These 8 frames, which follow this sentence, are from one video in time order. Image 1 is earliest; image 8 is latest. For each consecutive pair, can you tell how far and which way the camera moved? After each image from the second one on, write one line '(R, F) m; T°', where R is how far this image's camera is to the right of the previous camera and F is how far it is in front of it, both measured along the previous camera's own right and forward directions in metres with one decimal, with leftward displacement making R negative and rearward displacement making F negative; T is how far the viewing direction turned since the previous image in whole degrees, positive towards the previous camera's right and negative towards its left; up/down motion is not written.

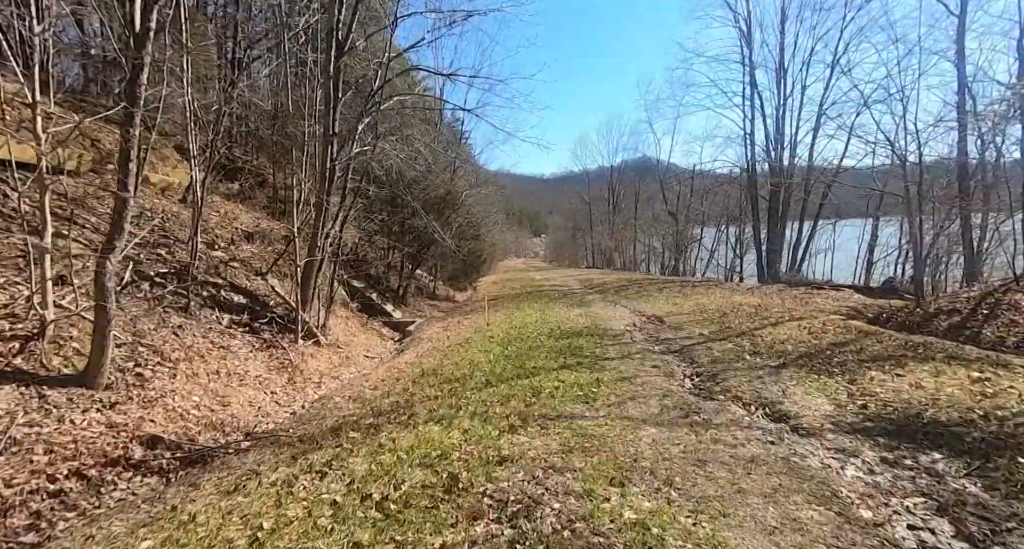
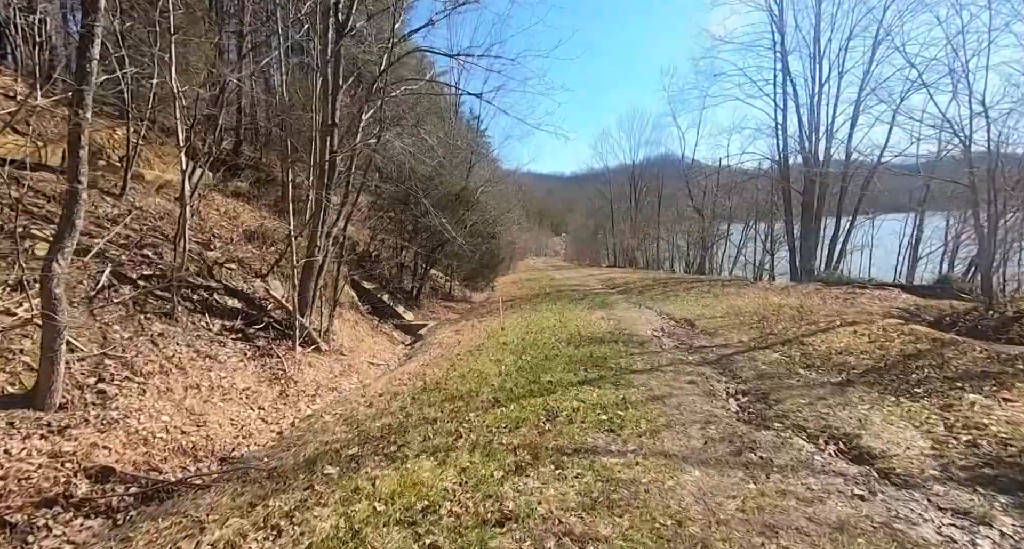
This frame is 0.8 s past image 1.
(+0.1, +1.0) m; -3°
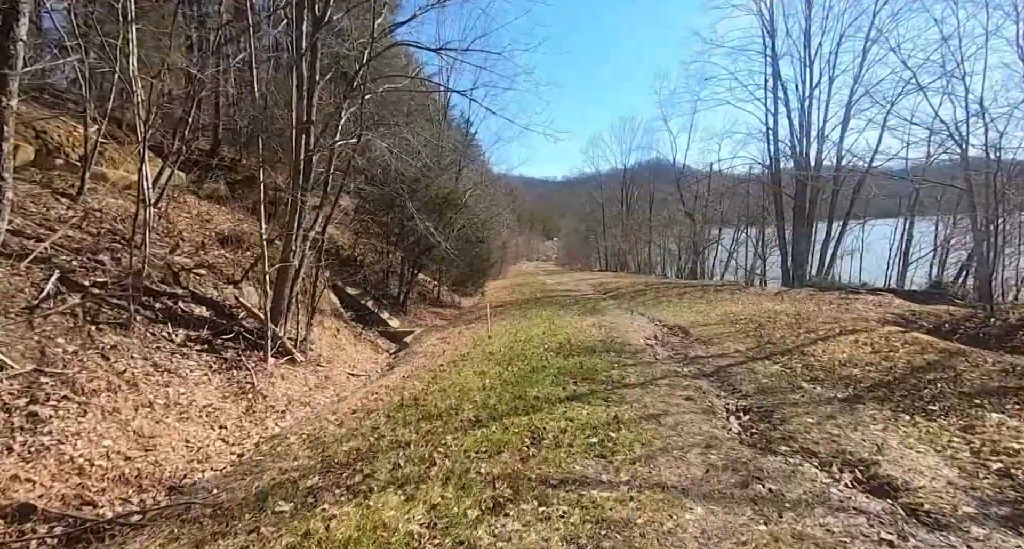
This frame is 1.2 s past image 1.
(+0.1, +0.5) m; +1°
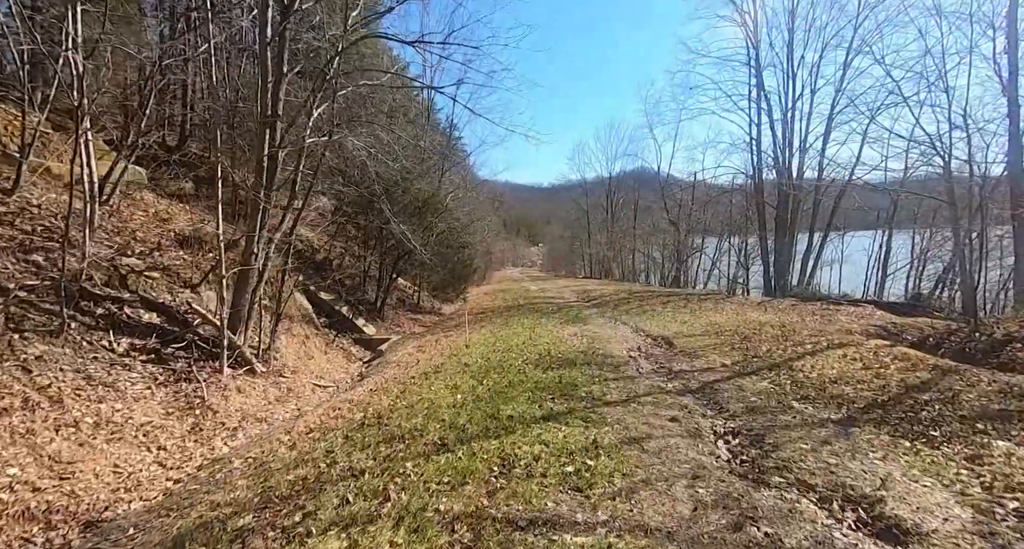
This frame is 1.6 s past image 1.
(+0.1, +0.5) m; +2°
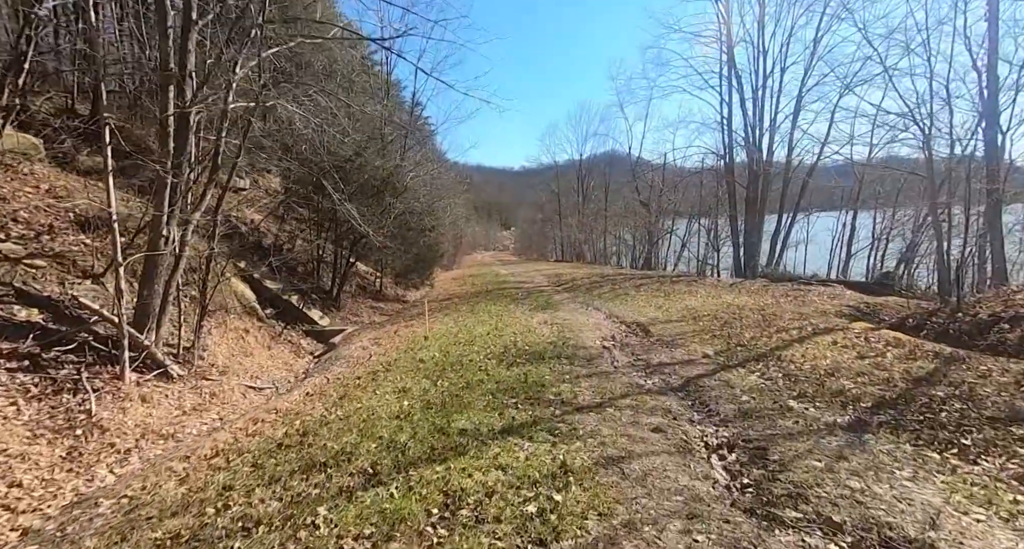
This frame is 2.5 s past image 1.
(+0.2, +1.0) m; +3°
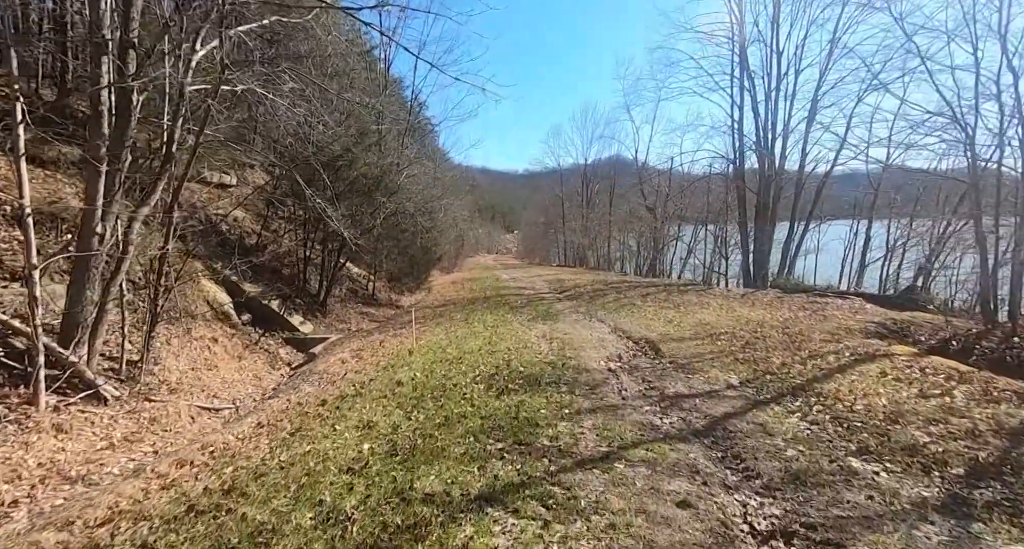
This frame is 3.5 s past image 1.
(+0.1, +1.1) m; 0°
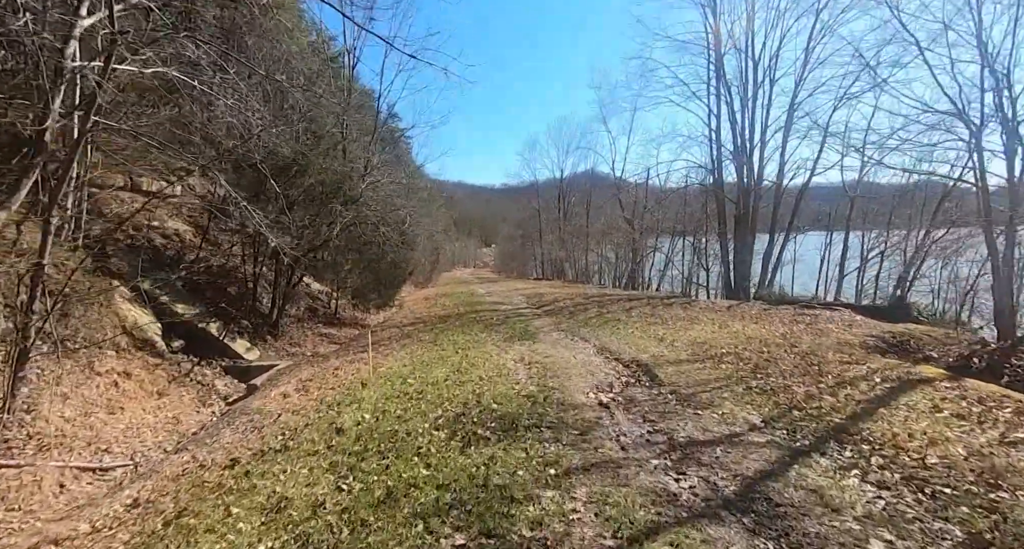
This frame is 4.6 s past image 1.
(+0.1, +1.4) m; +3°
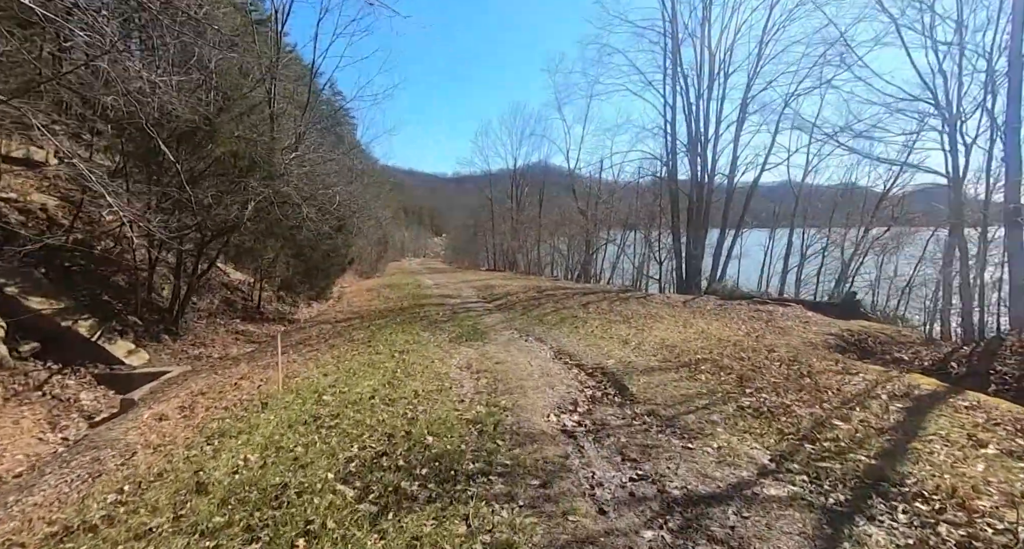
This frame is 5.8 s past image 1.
(+0.1, +1.5) m; +6°
